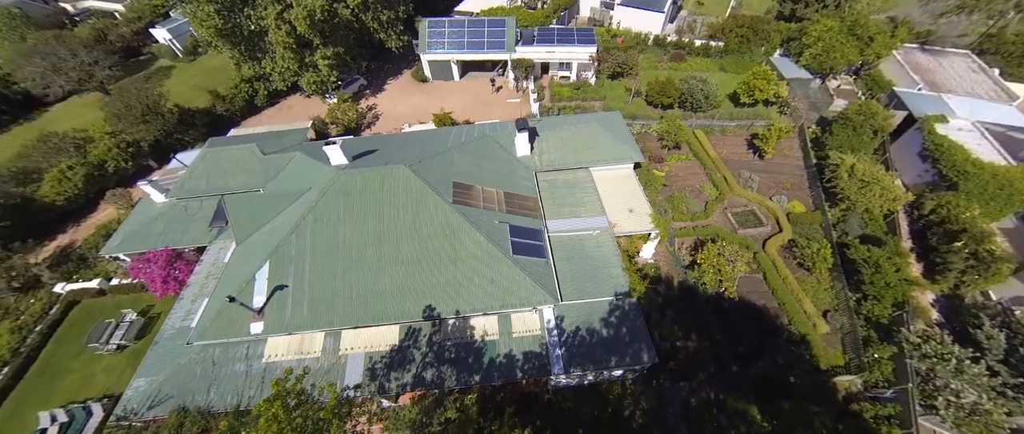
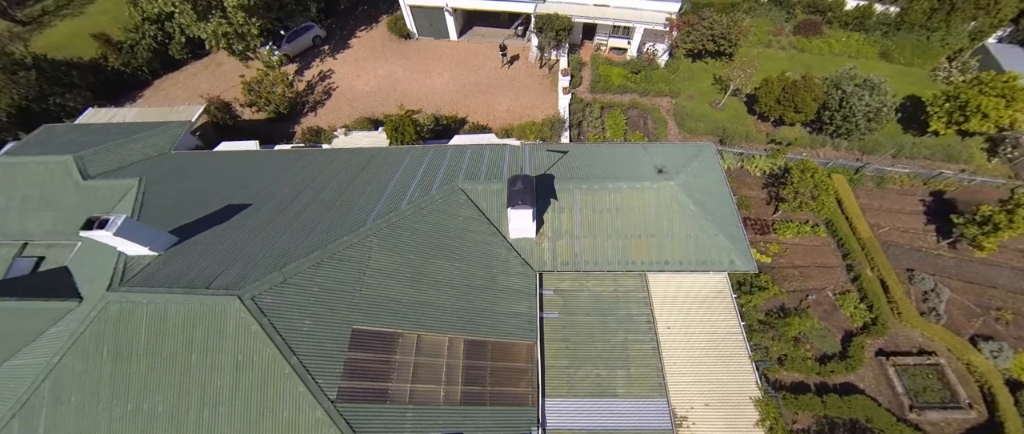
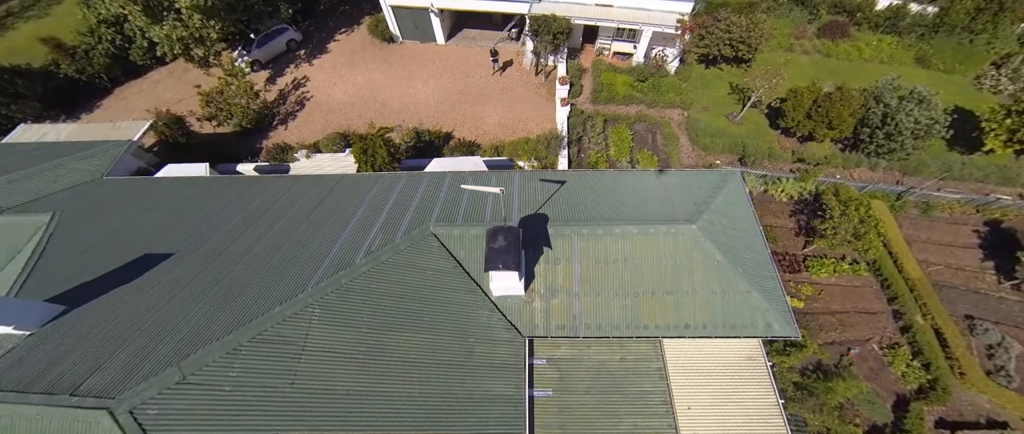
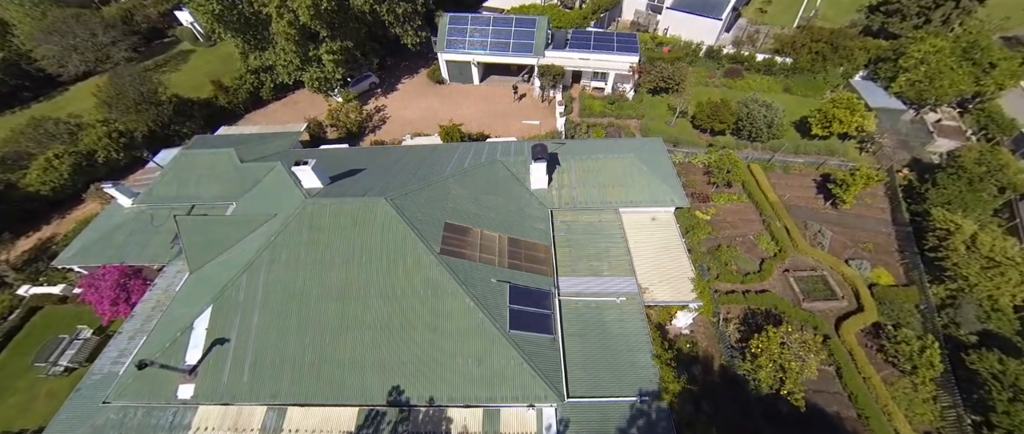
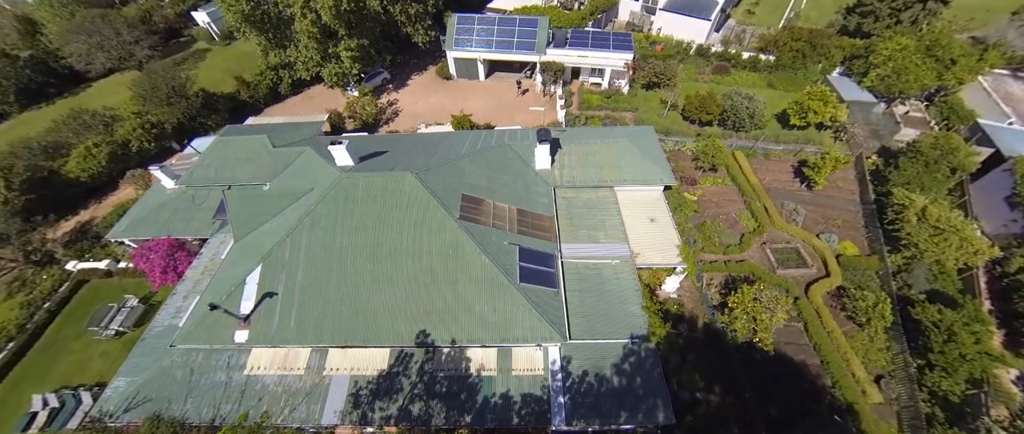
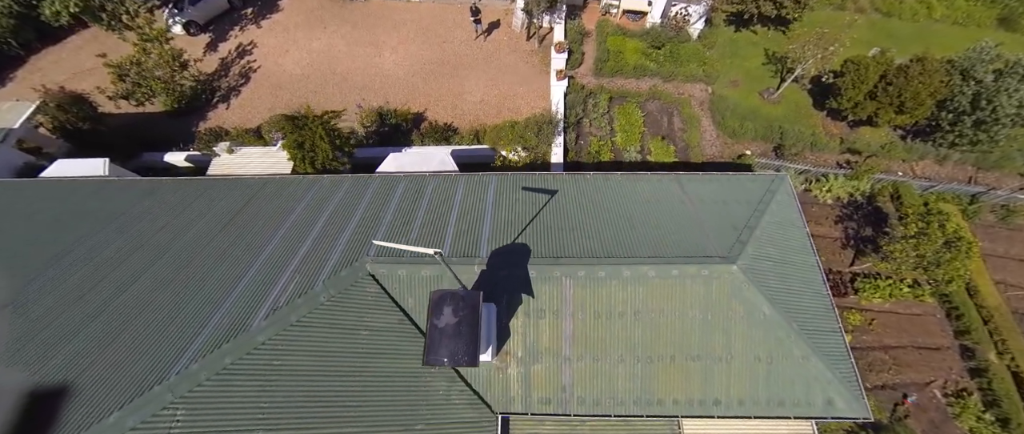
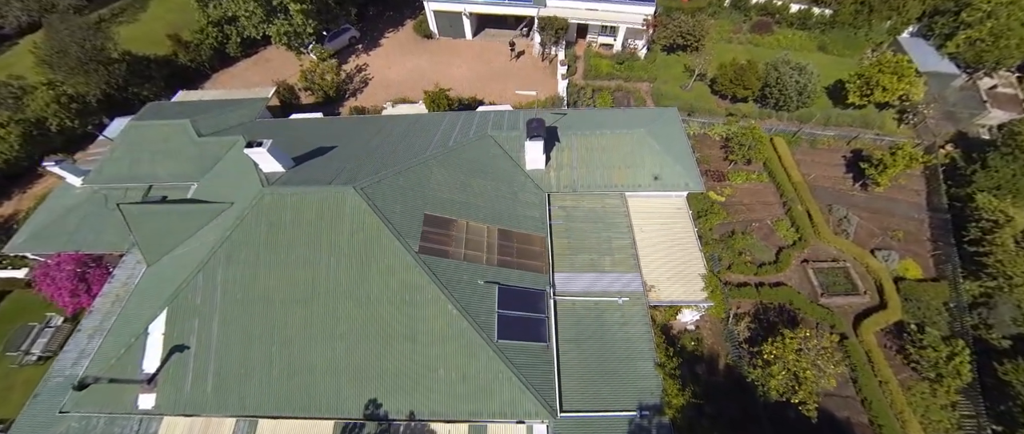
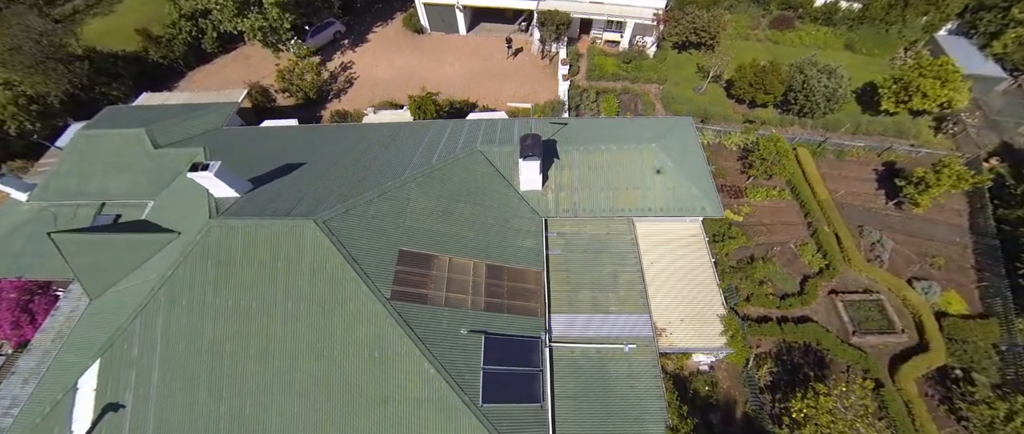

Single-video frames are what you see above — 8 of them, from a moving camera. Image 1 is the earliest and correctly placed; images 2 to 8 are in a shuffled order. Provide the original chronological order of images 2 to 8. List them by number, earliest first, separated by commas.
5, 4, 7, 8, 2, 3, 6
